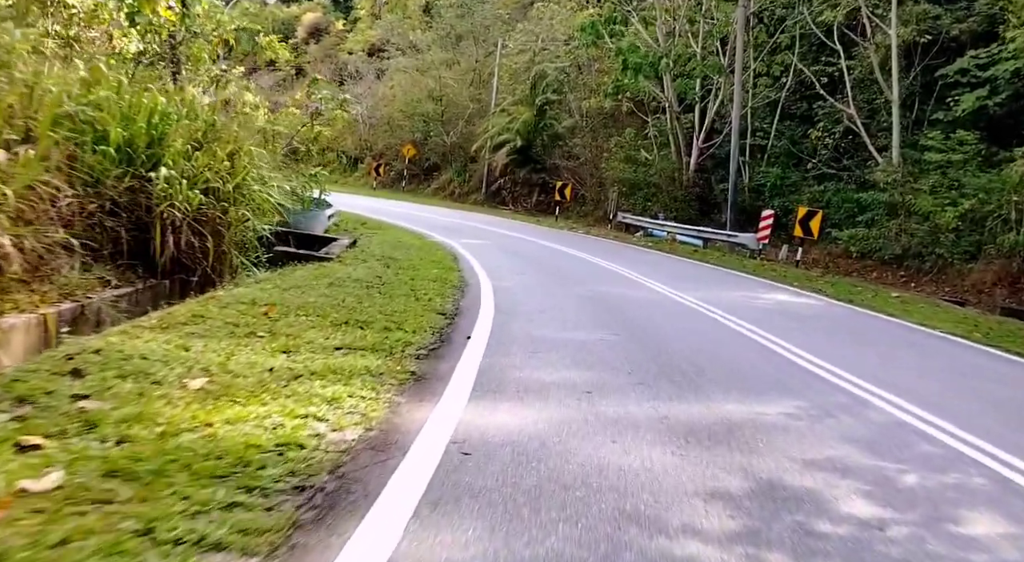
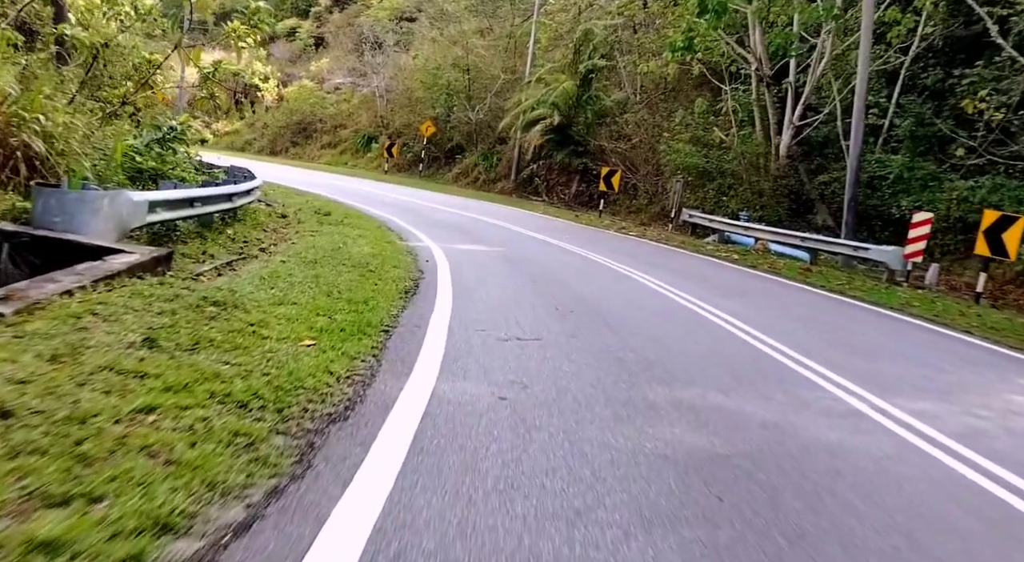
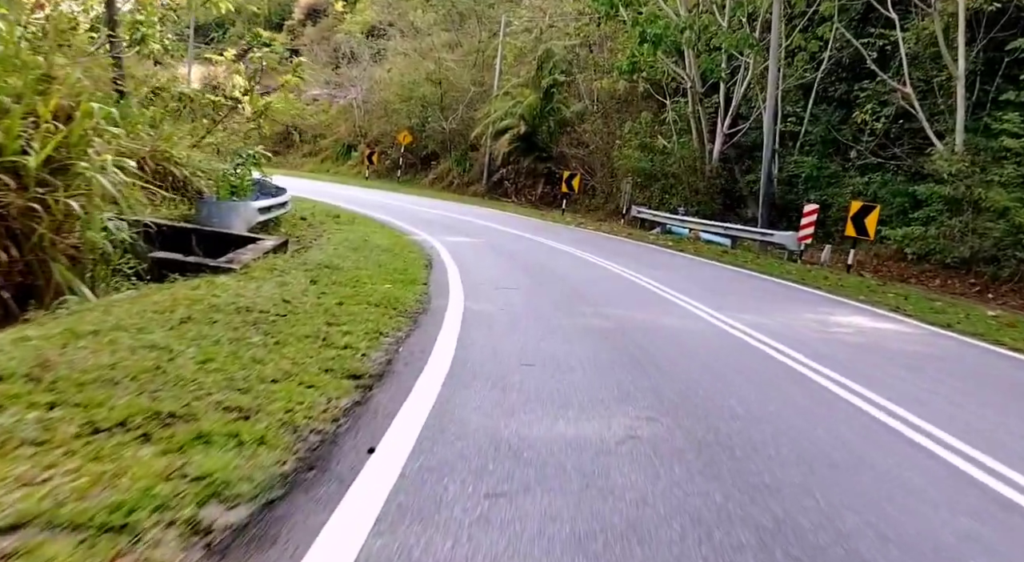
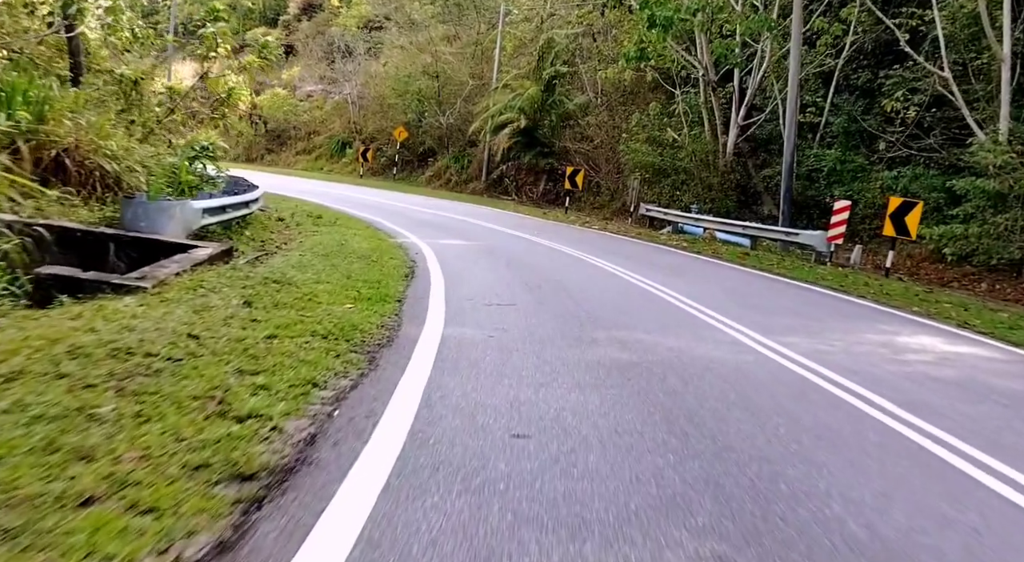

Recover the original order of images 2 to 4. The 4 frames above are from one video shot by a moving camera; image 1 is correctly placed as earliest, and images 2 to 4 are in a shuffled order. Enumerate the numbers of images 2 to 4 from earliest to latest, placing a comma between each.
3, 4, 2
